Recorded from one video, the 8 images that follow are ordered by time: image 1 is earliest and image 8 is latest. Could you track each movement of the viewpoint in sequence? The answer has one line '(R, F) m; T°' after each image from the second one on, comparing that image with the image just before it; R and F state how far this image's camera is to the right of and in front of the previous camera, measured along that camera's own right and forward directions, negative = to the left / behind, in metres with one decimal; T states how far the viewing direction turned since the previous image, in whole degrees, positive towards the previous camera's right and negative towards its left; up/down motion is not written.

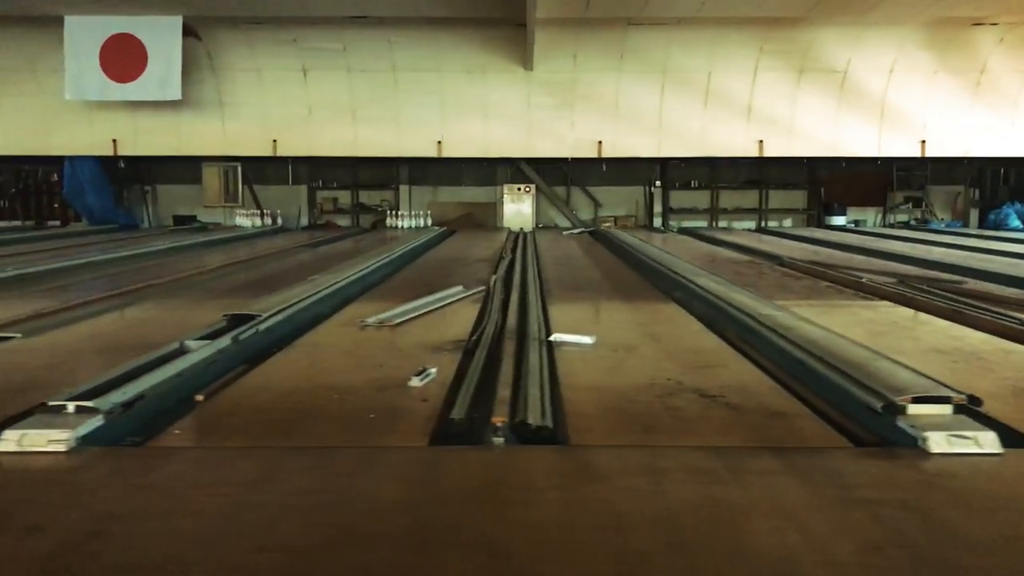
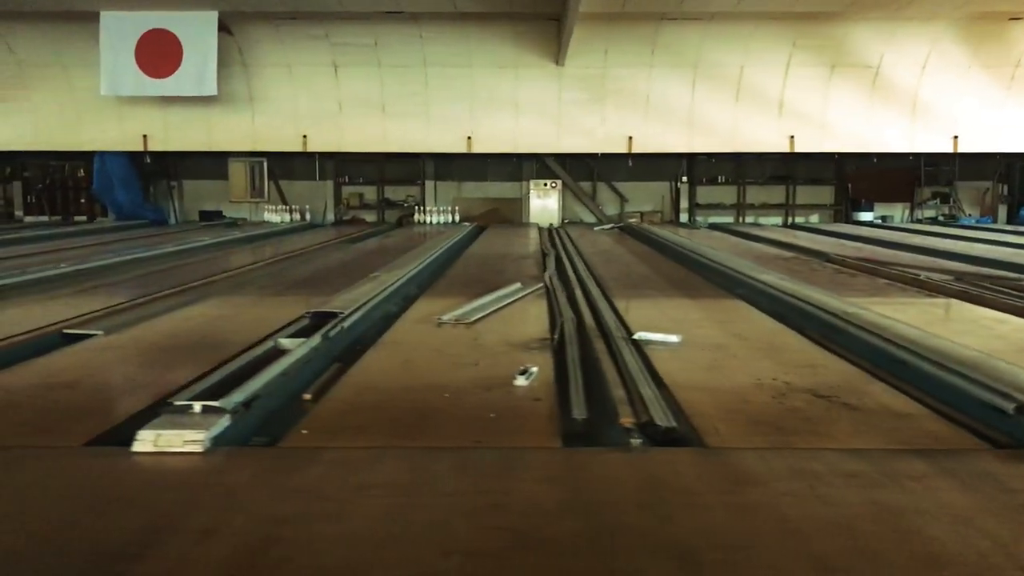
(-0.2, 0.0) m; 0°
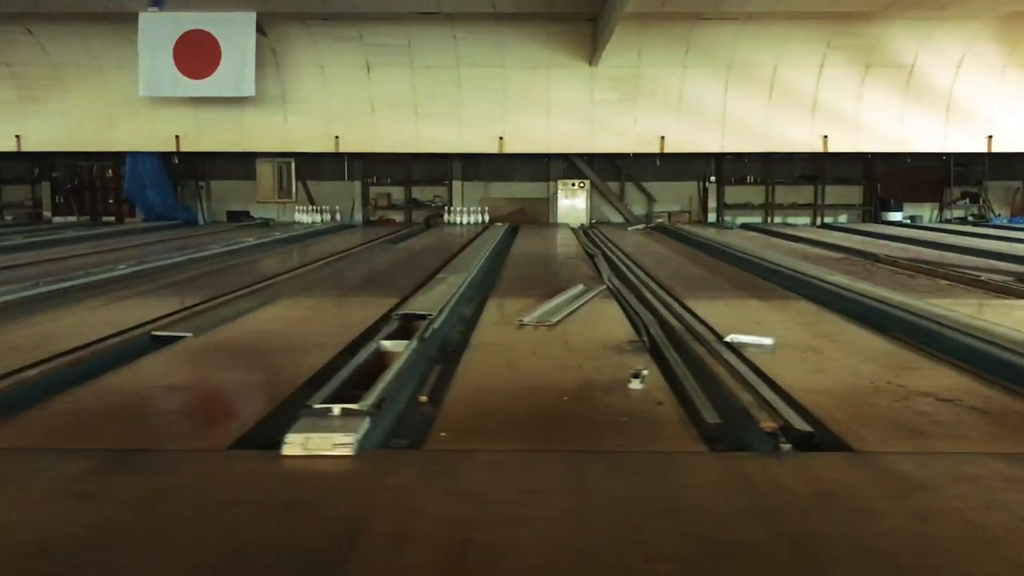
(-0.2, 0.0) m; 0°
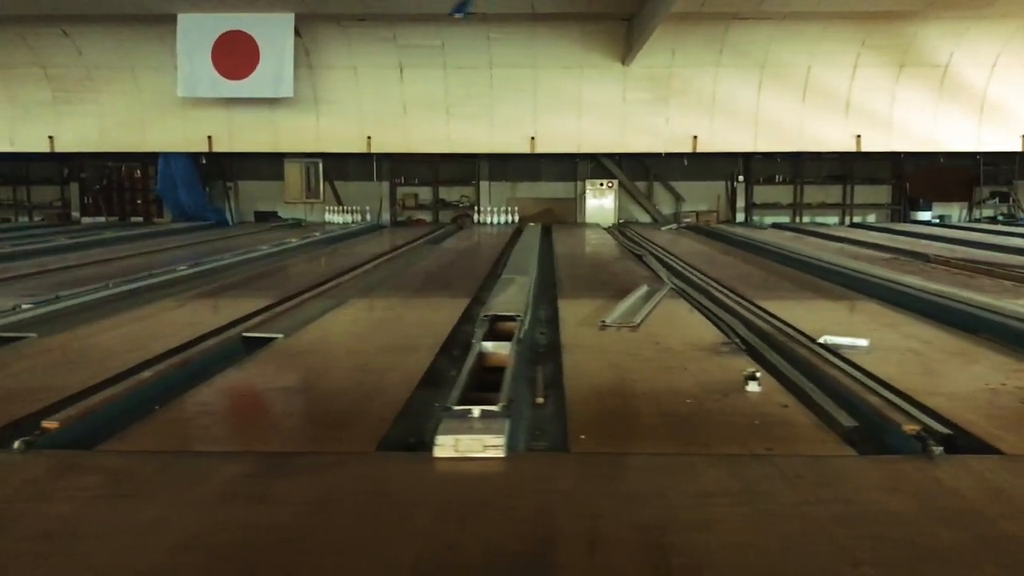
(-0.2, 0.0) m; 0°
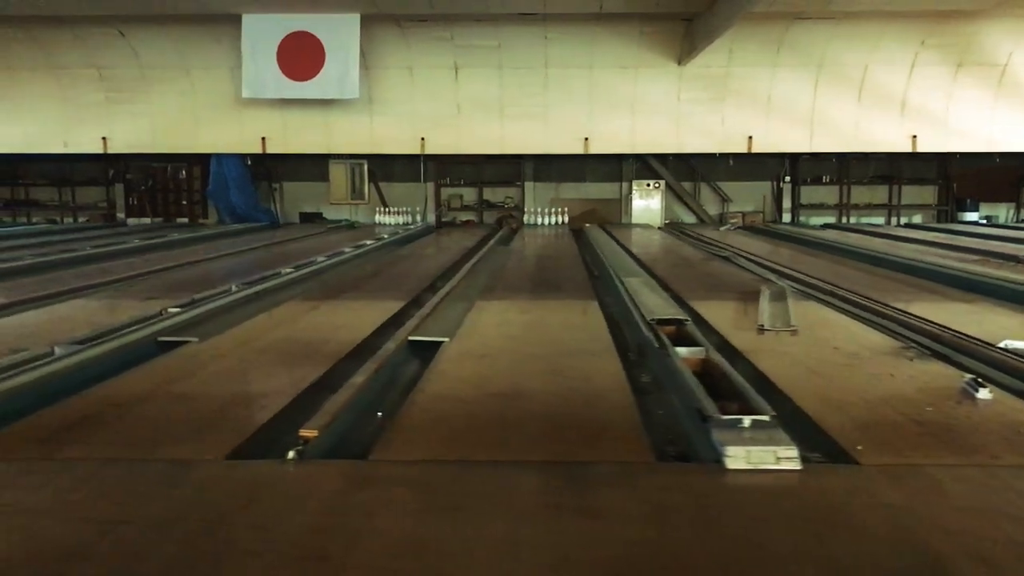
(-0.4, 0.0) m; 0°
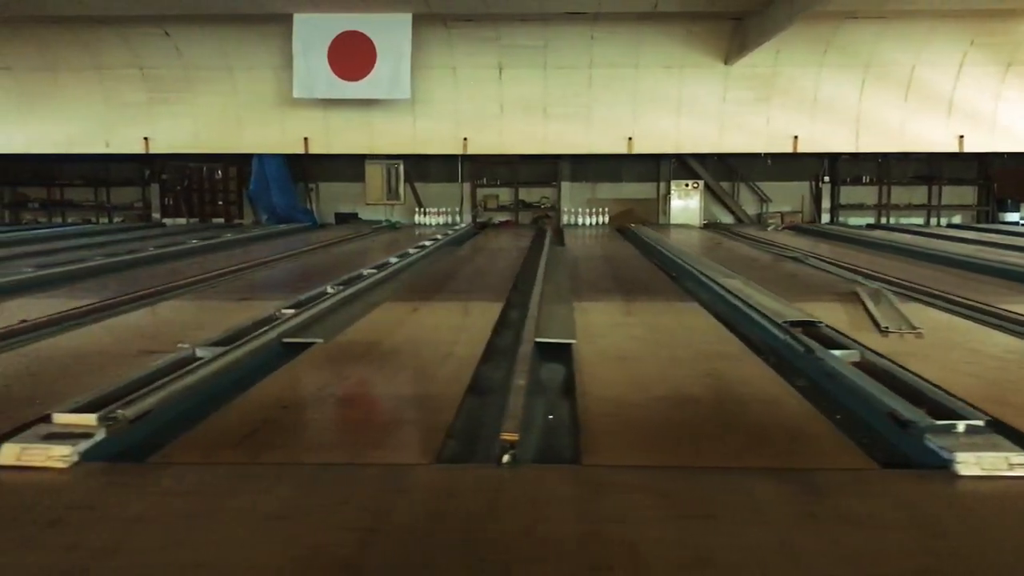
(-0.3, 0.0) m; 0°
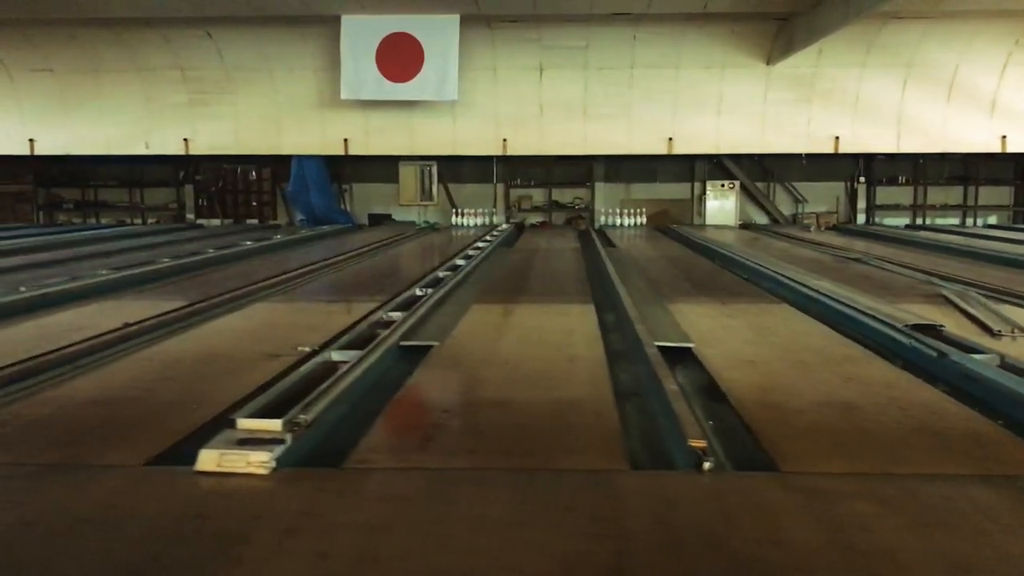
(-0.3, 0.0) m; 0°
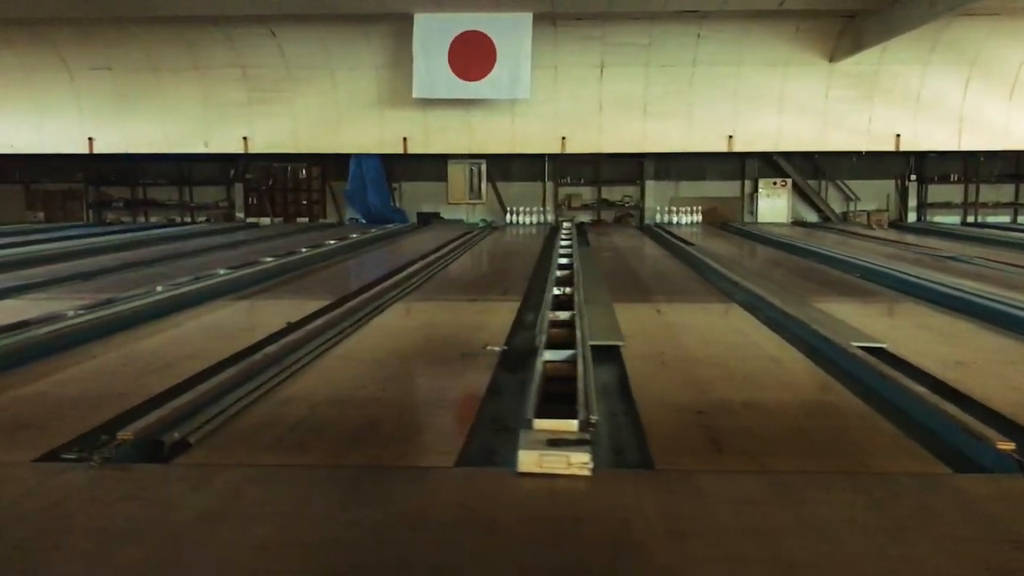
(-0.5, 0.0) m; 0°
